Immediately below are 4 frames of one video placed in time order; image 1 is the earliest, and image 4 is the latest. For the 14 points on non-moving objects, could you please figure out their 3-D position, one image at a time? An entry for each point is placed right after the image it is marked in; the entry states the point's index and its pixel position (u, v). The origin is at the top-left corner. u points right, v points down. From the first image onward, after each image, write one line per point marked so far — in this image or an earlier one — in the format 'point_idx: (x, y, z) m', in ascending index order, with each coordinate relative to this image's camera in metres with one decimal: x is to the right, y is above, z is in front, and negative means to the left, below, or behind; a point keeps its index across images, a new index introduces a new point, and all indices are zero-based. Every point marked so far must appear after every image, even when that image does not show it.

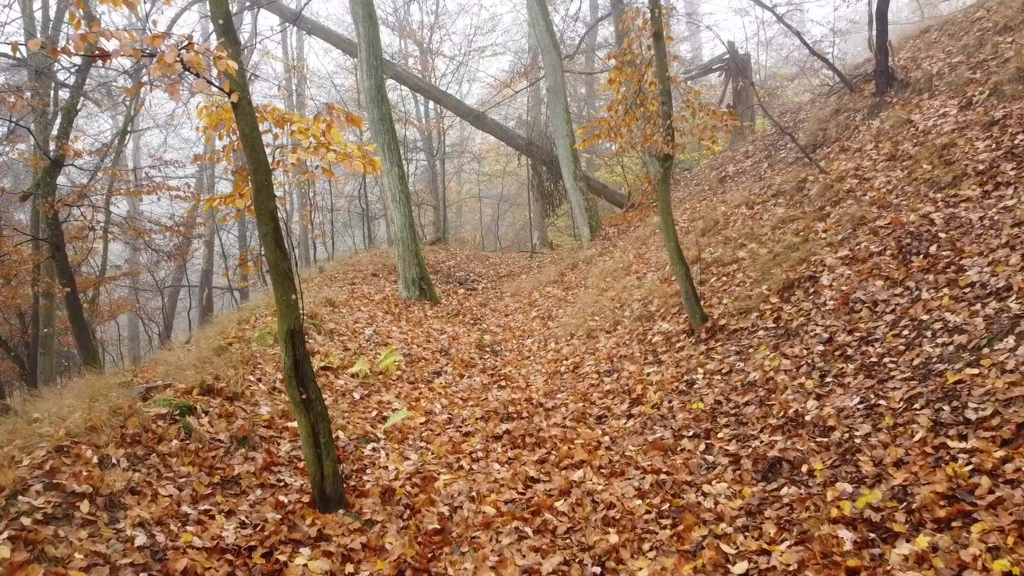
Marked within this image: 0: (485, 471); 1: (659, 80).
0: (-0.3, -1.9, +5.4) m
1: (+2.1, +2.9, +7.2) m
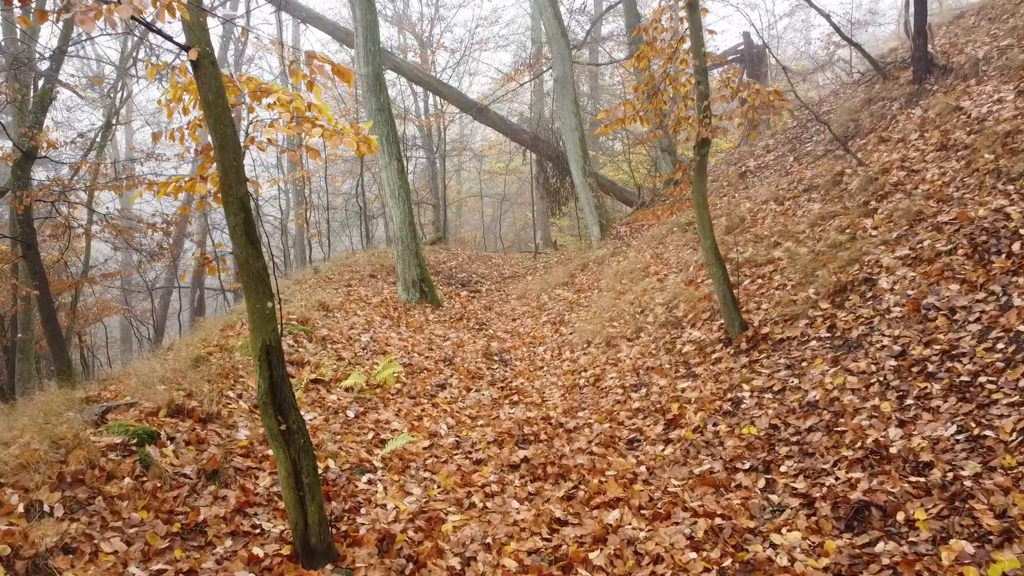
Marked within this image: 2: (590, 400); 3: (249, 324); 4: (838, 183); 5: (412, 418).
0: (-0.1, -2.0, +4.5) m
1: (+2.3, +2.9, +6.3) m
2: (+1.0, -1.5, +6.6) m
3: (-1.8, -0.2, +3.6) m
4: (+5.7, +1.8, +9.0) m
5: (-1.2, -1.6, +6.3) m
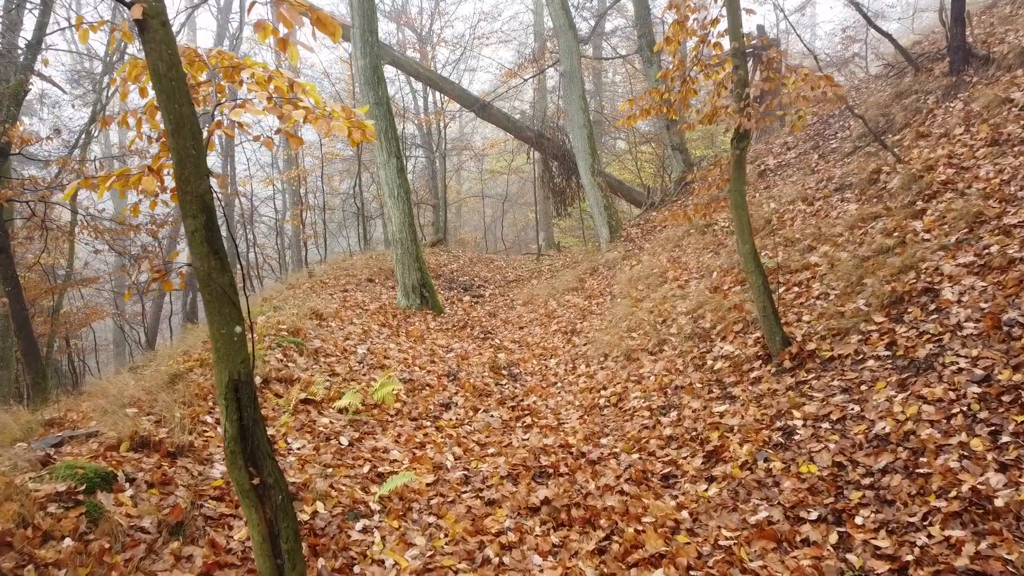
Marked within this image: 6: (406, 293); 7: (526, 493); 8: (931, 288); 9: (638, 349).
0: (+0.1, -2.1, +3.8) m
1: (+2.4, +2.8, +5.6) m
2: (+1.2, -1.6, +5.9) m
3: (-1.7, -0.4, +2.9) m
4: (+5.9, +1.7, +8.3) m
5: (-1.1, -1.7, +5.6) m
6: (-2.3, -0.1, +11.0) m
7: (+0.1, -1.9, +4.7) m
8: (+4.5, 0.0, +5.4) m
9: (+1.8, -0.9, +7.5) m
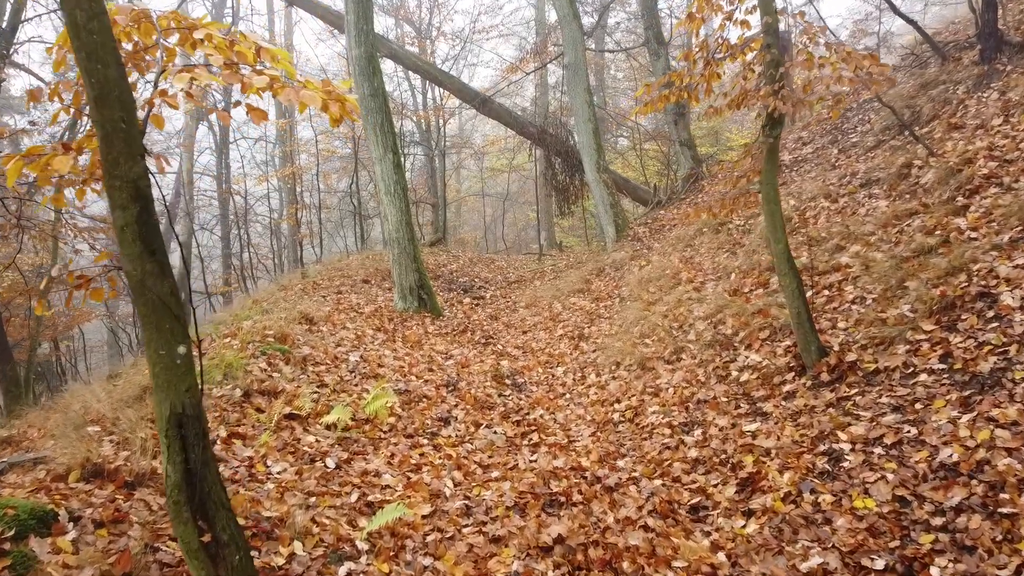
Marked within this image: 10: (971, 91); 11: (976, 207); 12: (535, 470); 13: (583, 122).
0: (+0.1, -2.1, +3.2) m
1: (+2.5, +2.7, +5.1) m
2: (+1.2, -1.6, +5.3) m
3: (-1.6, -0.4, +2.3) m
4: (+5.9, +1.7, +7.7) m
5: (-1.0, -1.8, +5.0) m
6: (-2.2, -0.2, +10.5) m
7: (+0.2, -1.9, +4.1) m
8: (+4.5, 0.0, +4.9) m
9: (+1.9, -0.9, +6.9) m
10: (+7.8, +3.4, +8.7) m
11: (+5.6, +1.0, +6.1) m
12: (+0.2, -1.8, +5.0) m
13: (+1.9, +4.5, +13.8) m
